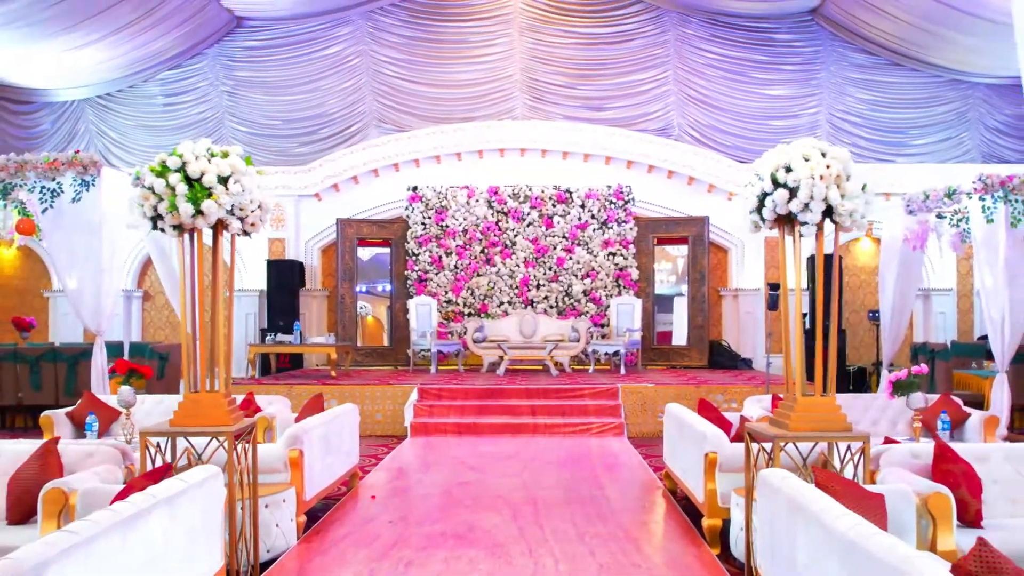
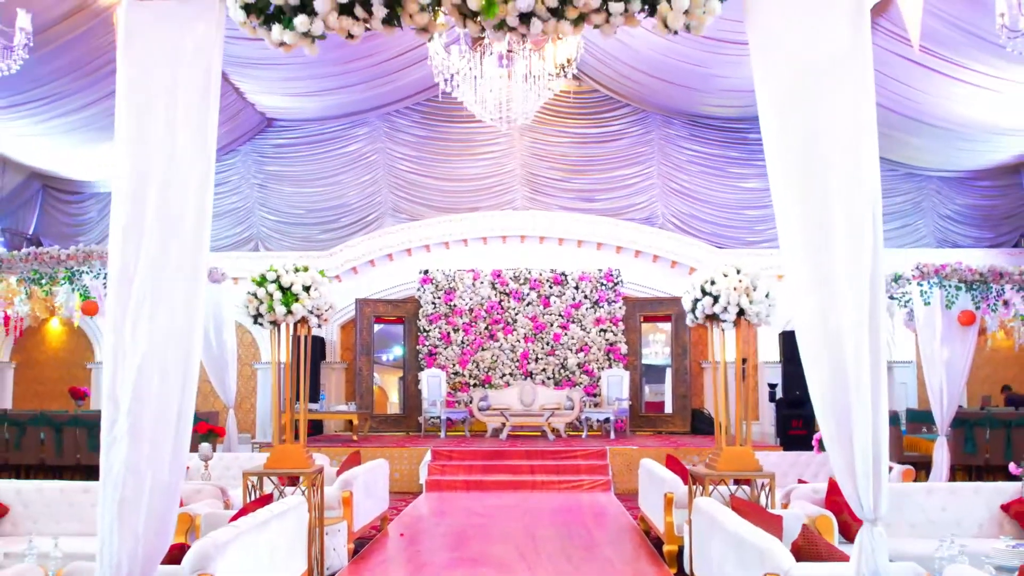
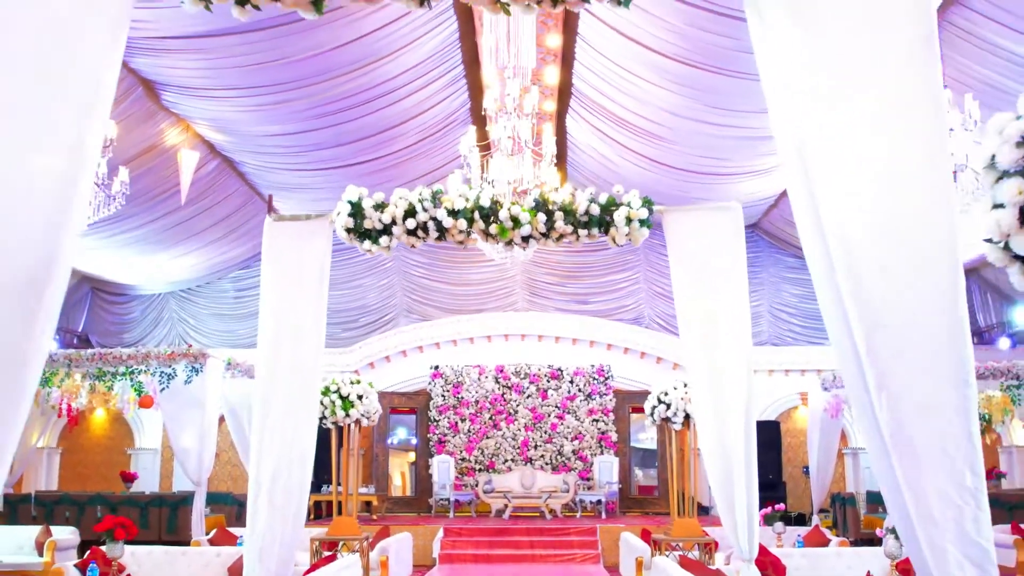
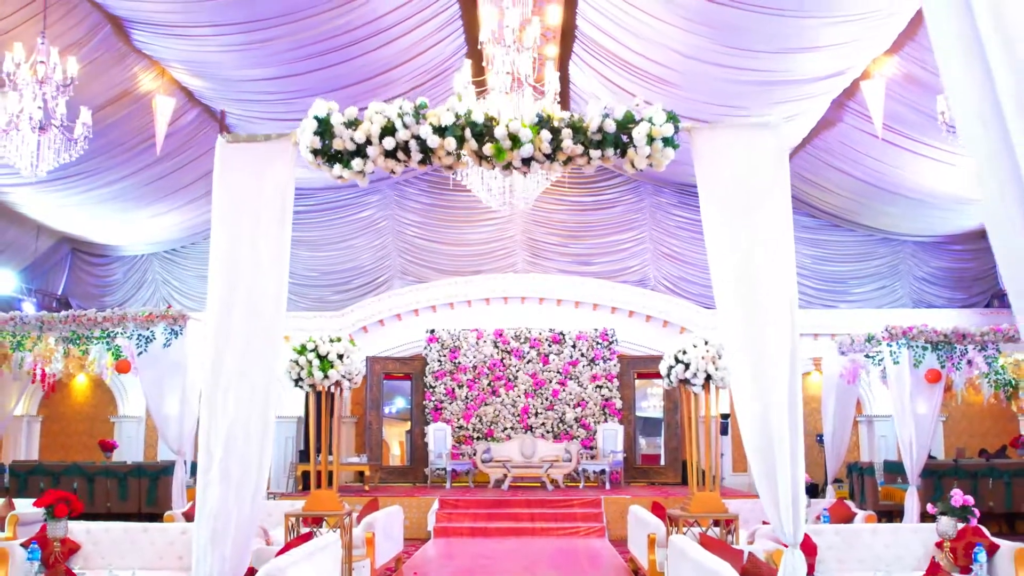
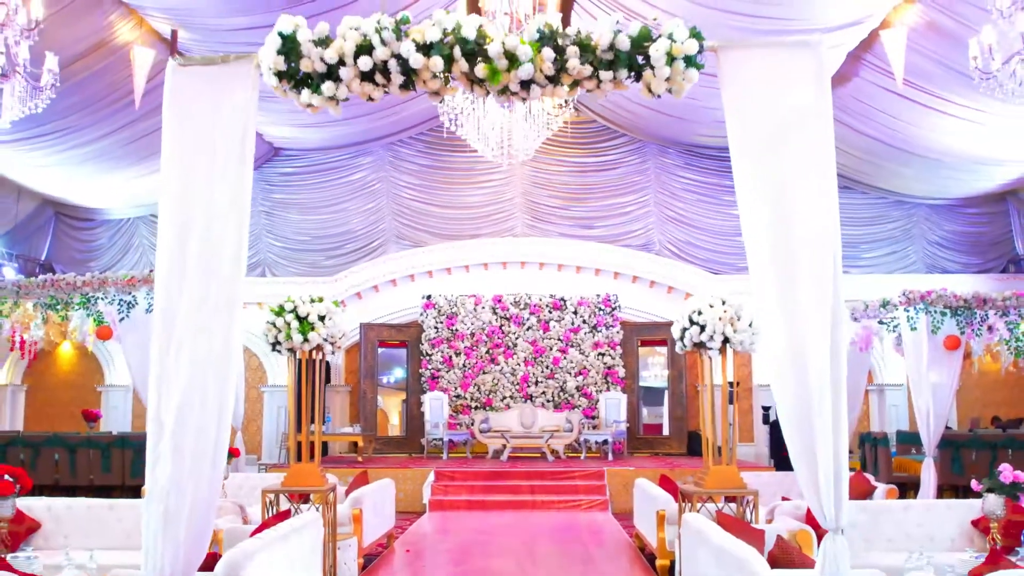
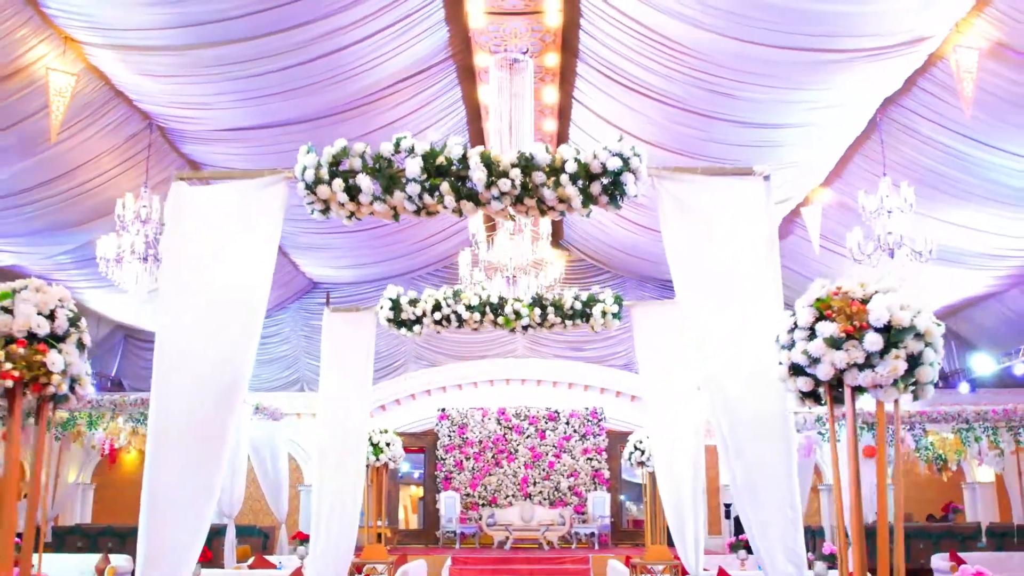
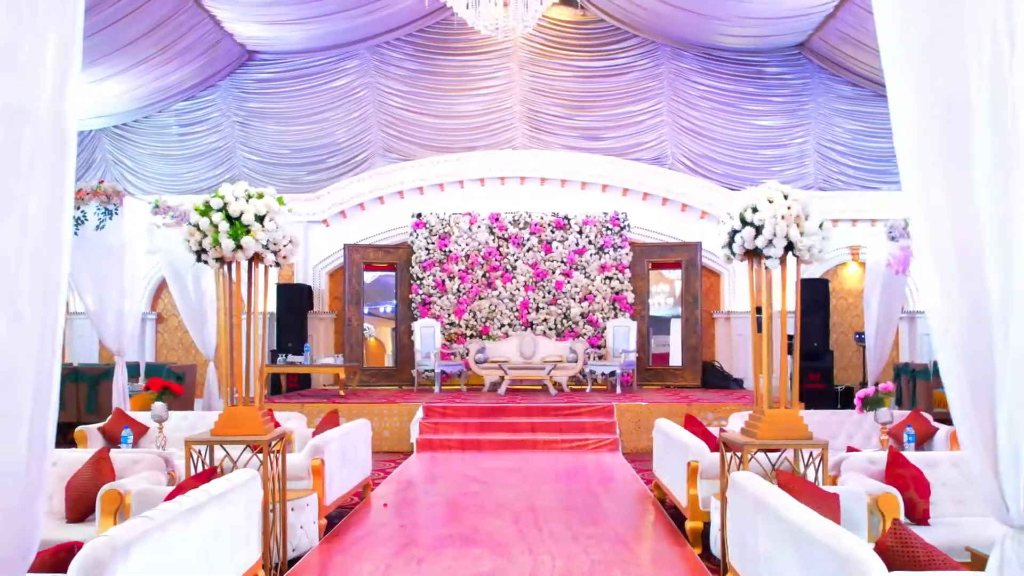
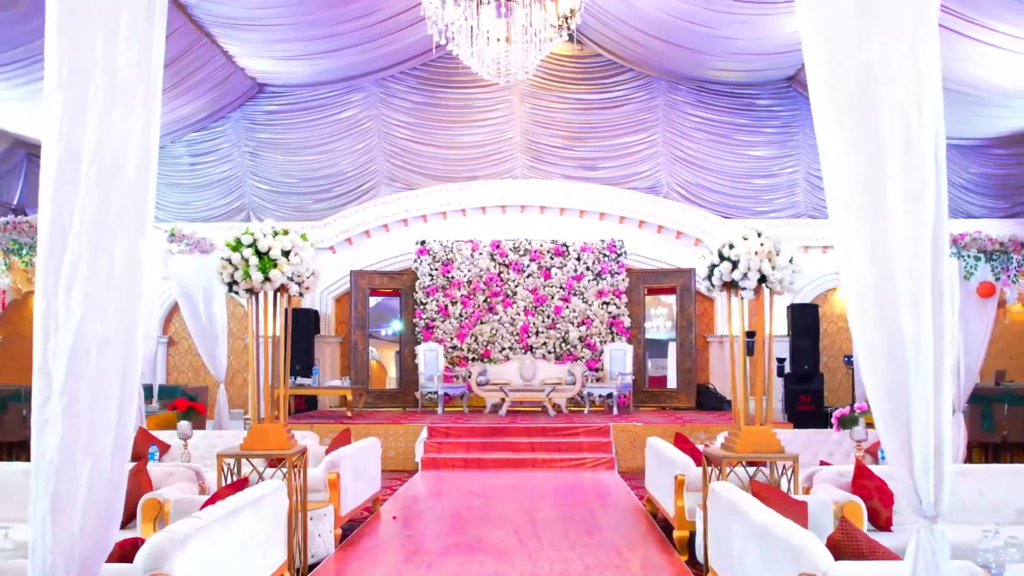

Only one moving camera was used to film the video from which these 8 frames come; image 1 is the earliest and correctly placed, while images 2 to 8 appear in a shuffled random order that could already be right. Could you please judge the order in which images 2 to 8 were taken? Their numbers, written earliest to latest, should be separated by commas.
7, 8, 2, 5, 4, 3, 6
